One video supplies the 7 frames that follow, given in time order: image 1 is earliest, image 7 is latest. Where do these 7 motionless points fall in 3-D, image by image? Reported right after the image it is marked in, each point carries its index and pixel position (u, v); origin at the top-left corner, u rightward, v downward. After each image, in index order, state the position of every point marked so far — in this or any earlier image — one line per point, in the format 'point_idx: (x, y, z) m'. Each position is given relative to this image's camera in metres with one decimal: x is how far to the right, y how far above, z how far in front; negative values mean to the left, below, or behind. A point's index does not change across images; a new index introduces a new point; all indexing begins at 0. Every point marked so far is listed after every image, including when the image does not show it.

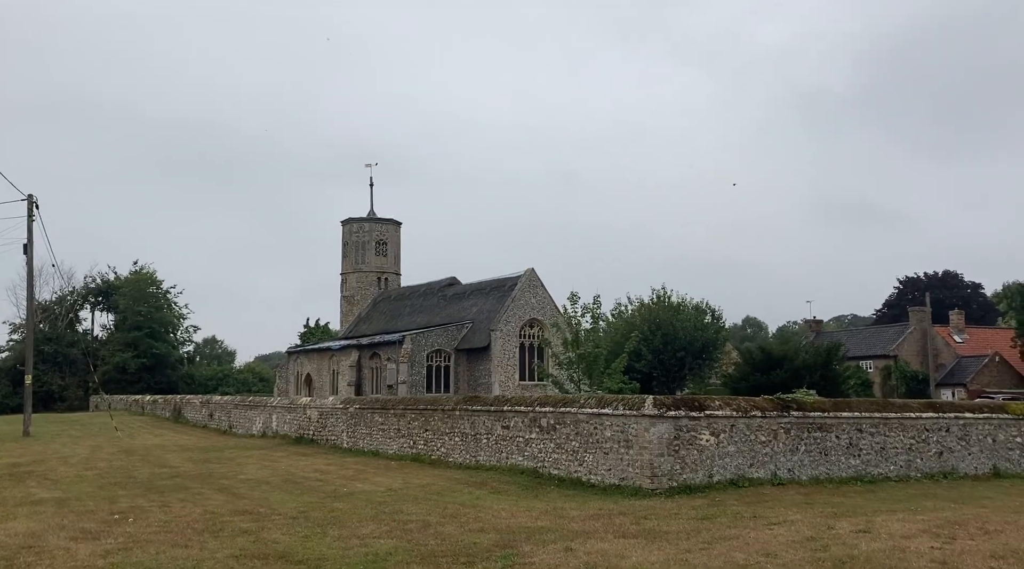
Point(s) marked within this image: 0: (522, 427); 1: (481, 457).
0: (+0.2, -2.8, +17.1) m
1: (-0.7, -3.7, +18.5) m
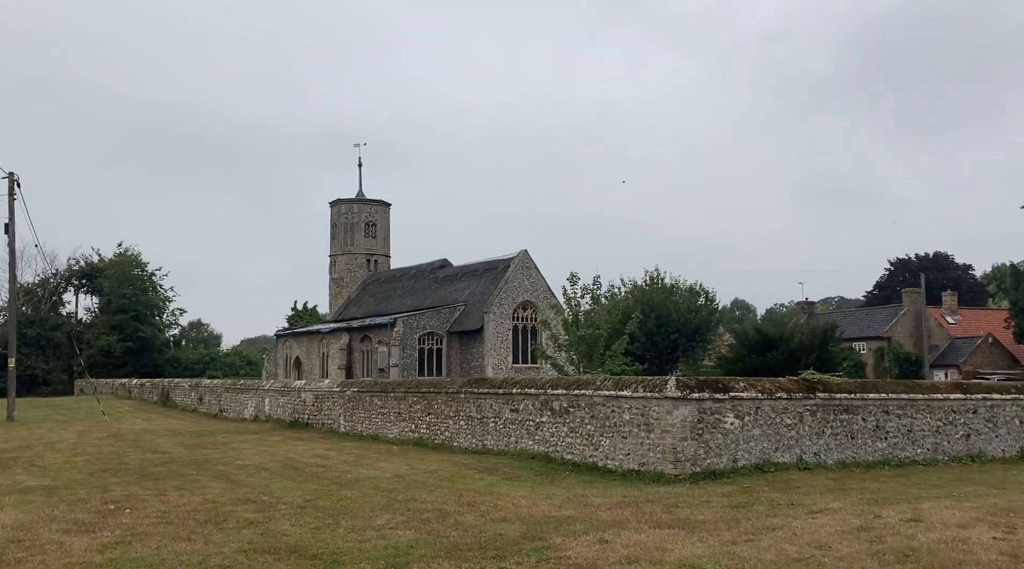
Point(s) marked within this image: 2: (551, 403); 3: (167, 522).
0: (+0.4, -2.4, +16.5) m
1: (-0.5, -3.2, +17.8) m
2: (+0.7, -2.2, +15.9) m
3: (-4.1, -2.8, +10.4) m
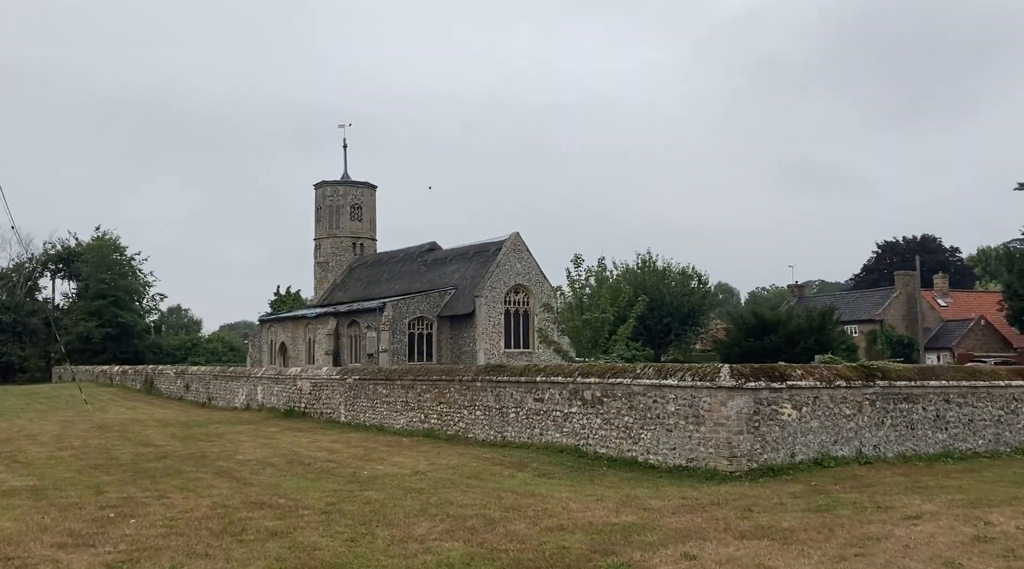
0: (+0.8, -2.0, +15.3) m
1: (-0.1, -2.9, +16.7) m
2: (+1.2, -1.8, +14.7) m
3: (-3.5, -2.6, +9.2) m
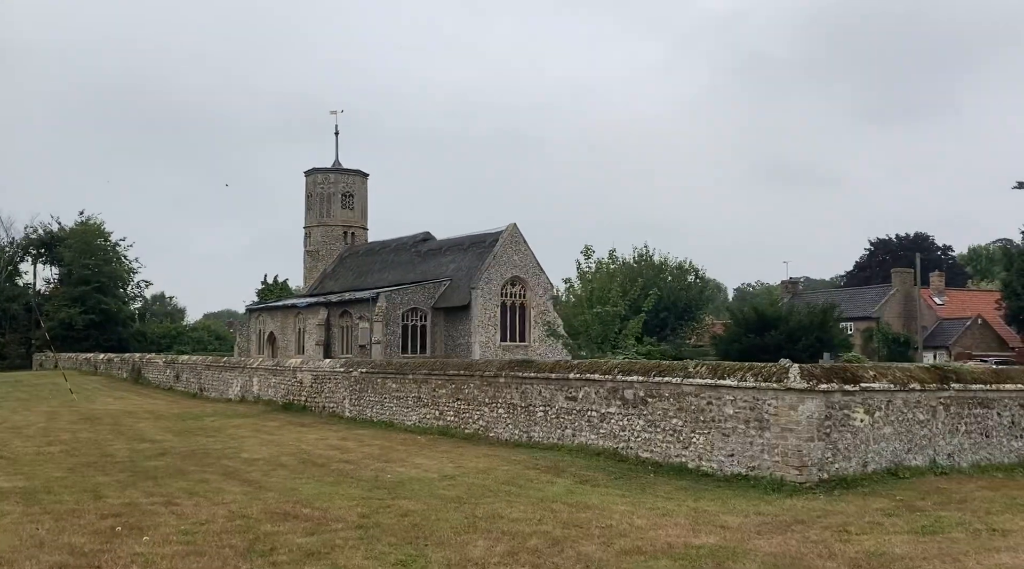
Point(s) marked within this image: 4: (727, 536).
0: (+1.3, -1.9, +14.2) m
1: (+0.4, -2.7, +15.5) m
2: (+1.7, -1.7, +13.6) m
3: (-2.9, -2.4, +8.0) m
4: (+2.0, -2.4, +8.4) m
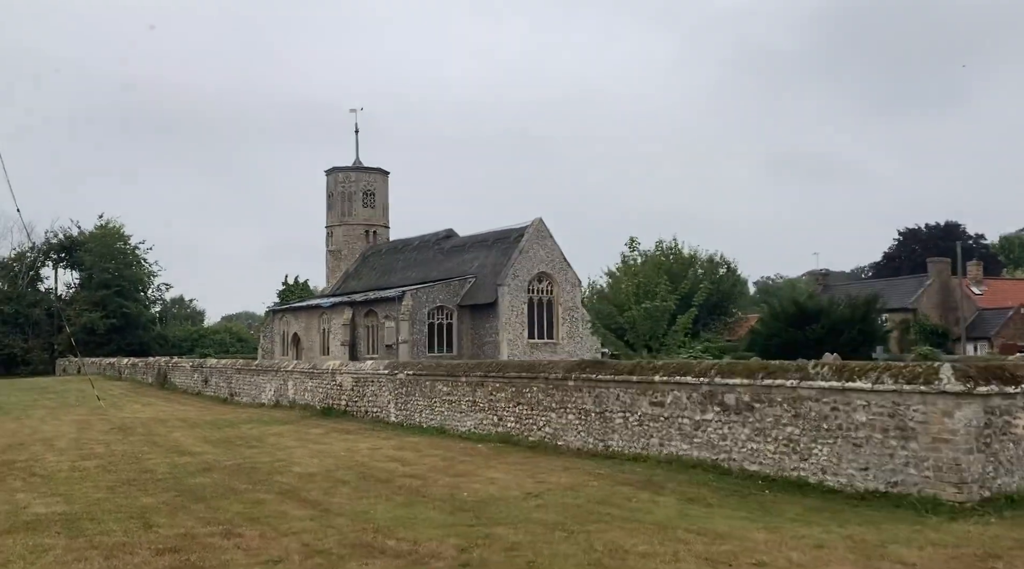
0: (+2.6, -1.8, +12.8) m
1: (+1.7, -2.6, +14.1) m
2: (+2.9, -1.6, +12.2) m
3: (-1.8, -2.4, +6.6) m
4: (+3.2, -2.3, +6.9) m
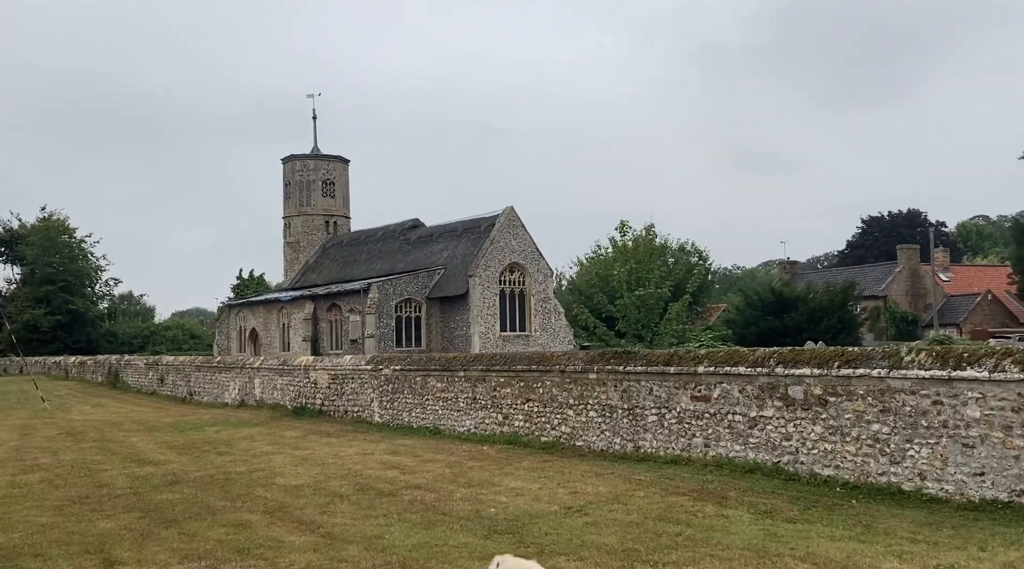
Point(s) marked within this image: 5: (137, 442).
0: (+2.9, -1.5, +11.1) m
1: (+1.9, -2.3, +12.4) m
2: (+3.3, -1.3, +10.5) m
3: (-1.1, -2.2, +4.8) m
4: (+3.8, -2.0, +5.3) m
5: (-8.1, -3.4, +18.9) m
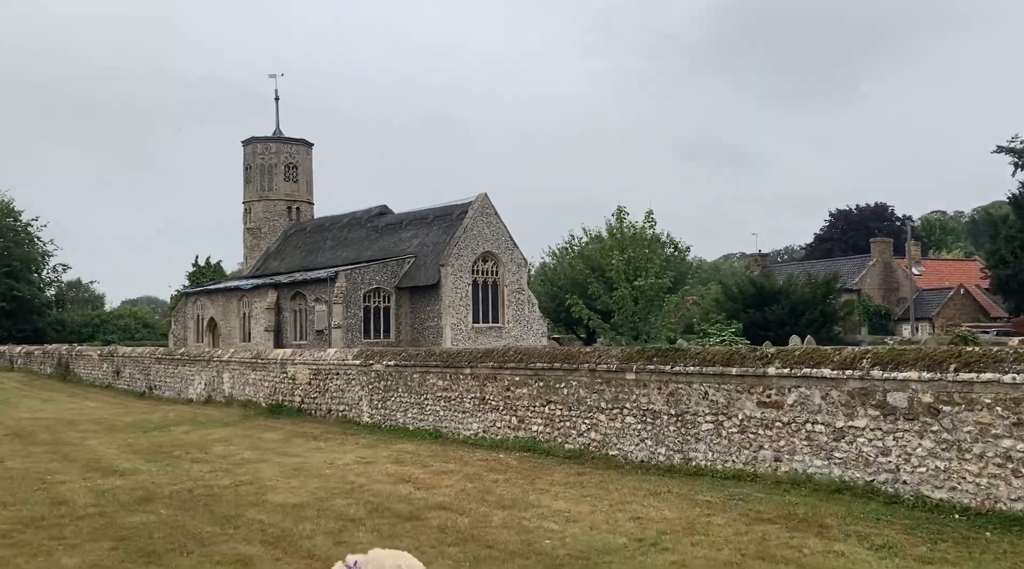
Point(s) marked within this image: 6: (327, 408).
0: (+3.4, -1.3, +9.5) m
1: (+2.4, -2.1, +10.8) m
2: (+3.8, -1.1, +9.0) m
3: (-0.3, -2.1, +3.0) m
4: (+4.6, -2.0, +3.8) m
5: (-8.0, -3.1, +16.9) m
6: (-4.0, -2.7, +19.1) m
